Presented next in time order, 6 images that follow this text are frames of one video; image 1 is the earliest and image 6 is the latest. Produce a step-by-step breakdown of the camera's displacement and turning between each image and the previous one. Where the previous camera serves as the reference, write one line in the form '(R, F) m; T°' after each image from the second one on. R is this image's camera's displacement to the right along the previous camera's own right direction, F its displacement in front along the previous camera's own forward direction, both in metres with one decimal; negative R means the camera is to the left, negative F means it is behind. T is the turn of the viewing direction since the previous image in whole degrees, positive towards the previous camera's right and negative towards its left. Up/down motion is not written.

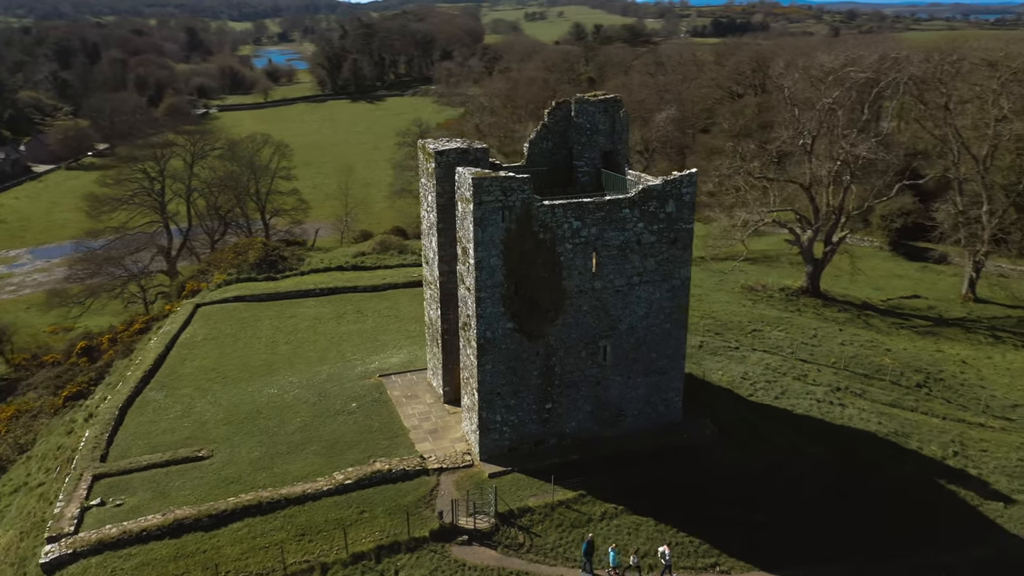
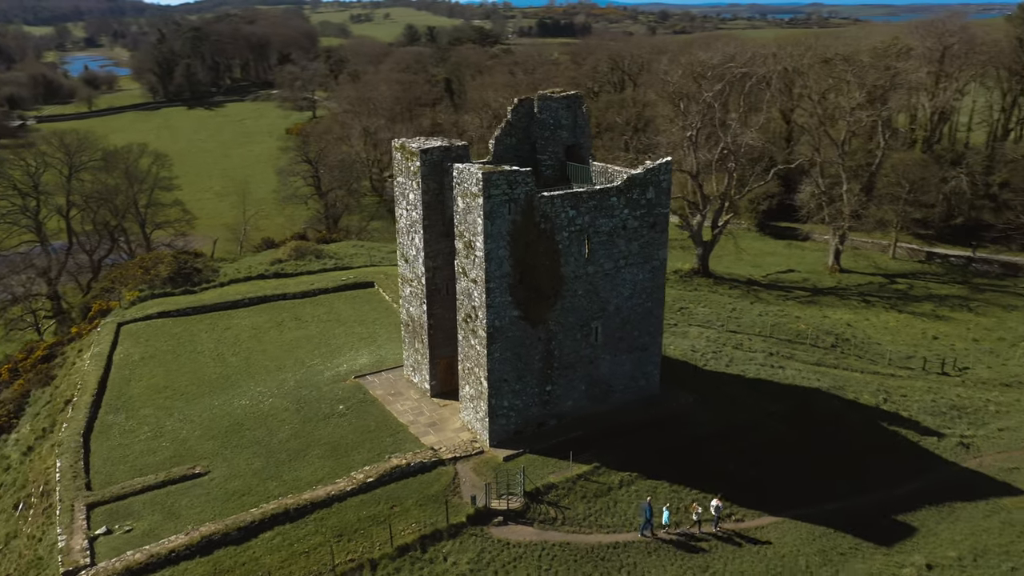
(-3.5, -0.4) m; +11°
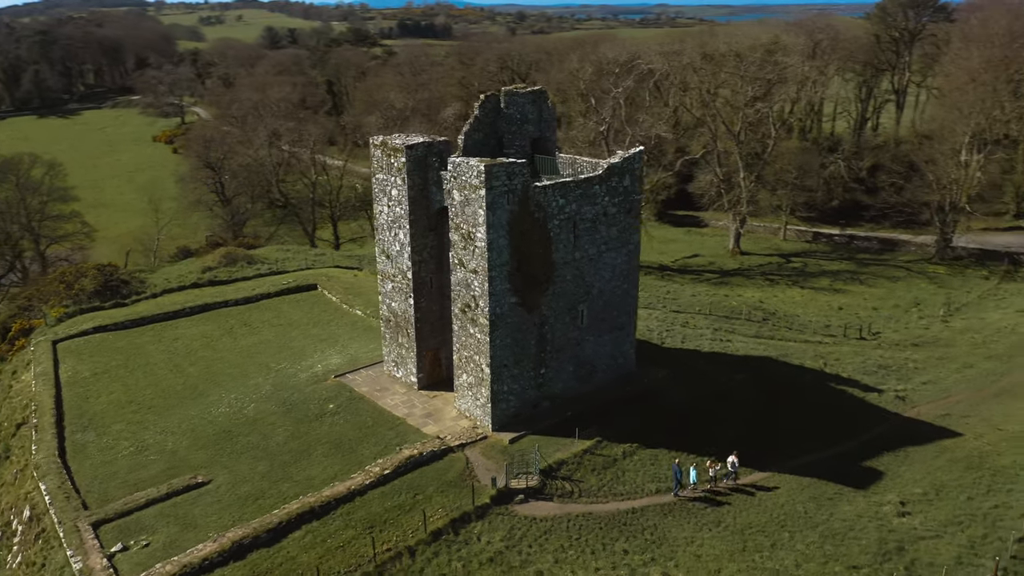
(-2.8, -0.4) m; +9°
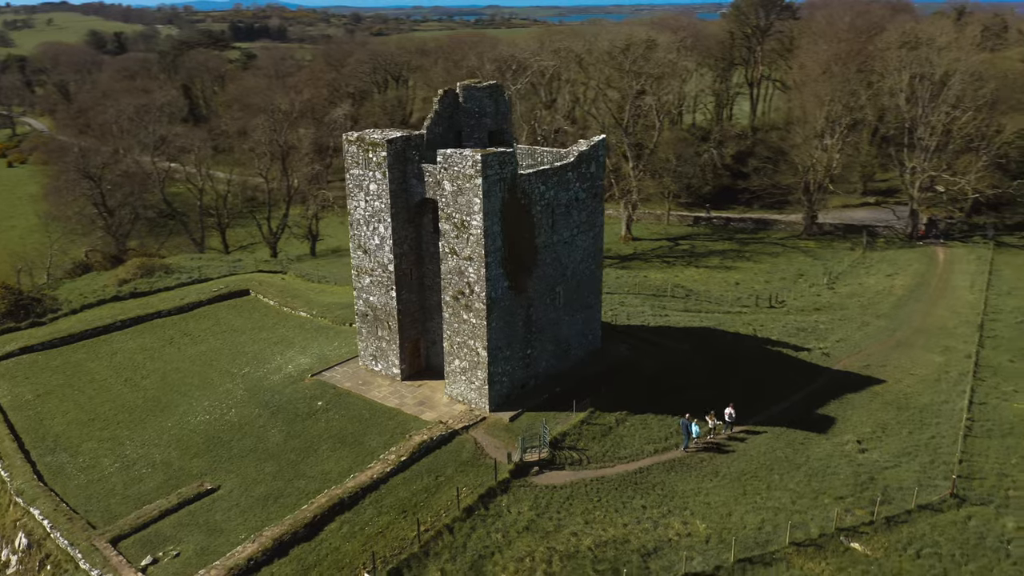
(-3.3, -0.5) m; +10°
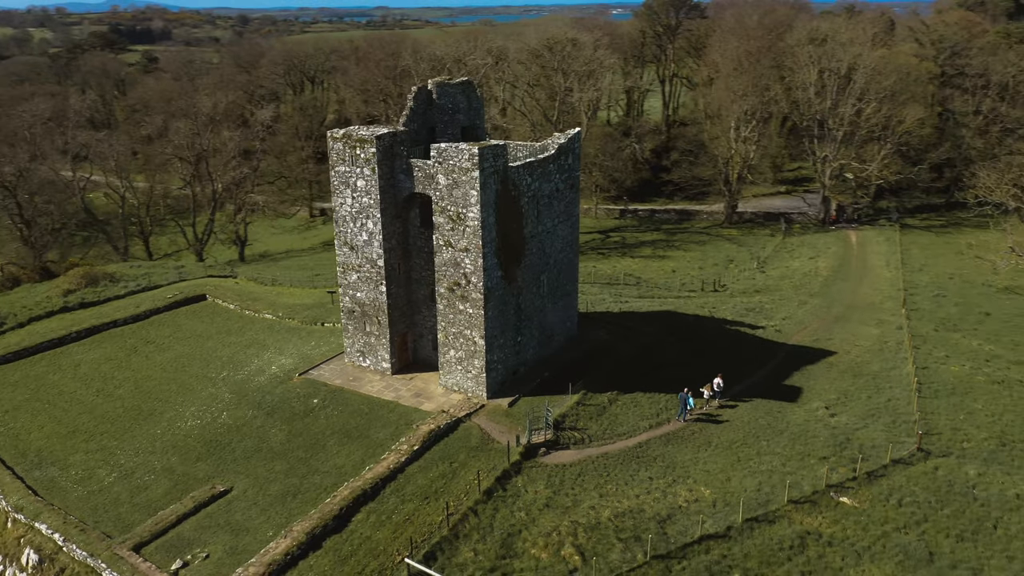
(-2.2, -0.4) m; +7°
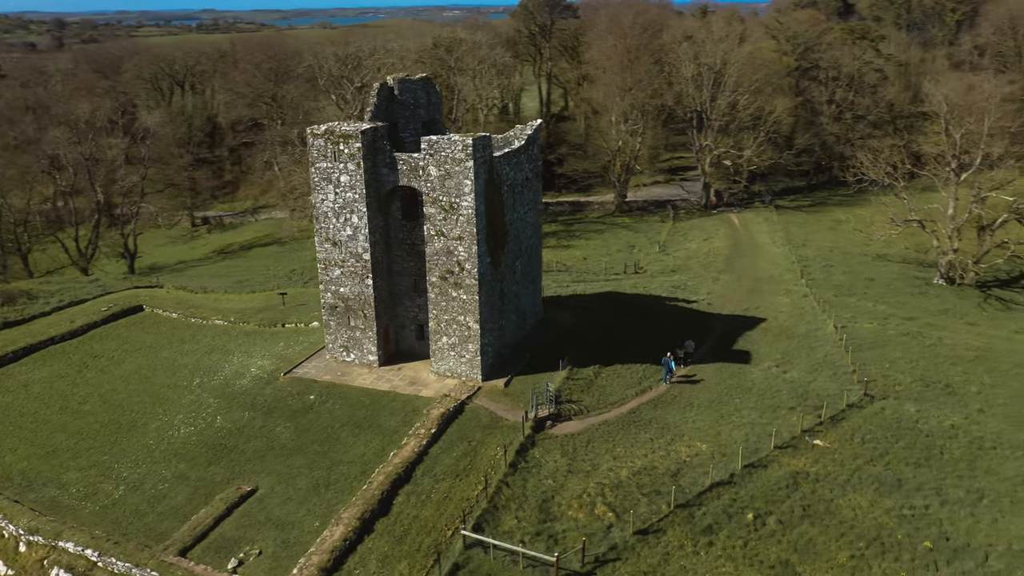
(-3.4, -0.6) m; +10°
